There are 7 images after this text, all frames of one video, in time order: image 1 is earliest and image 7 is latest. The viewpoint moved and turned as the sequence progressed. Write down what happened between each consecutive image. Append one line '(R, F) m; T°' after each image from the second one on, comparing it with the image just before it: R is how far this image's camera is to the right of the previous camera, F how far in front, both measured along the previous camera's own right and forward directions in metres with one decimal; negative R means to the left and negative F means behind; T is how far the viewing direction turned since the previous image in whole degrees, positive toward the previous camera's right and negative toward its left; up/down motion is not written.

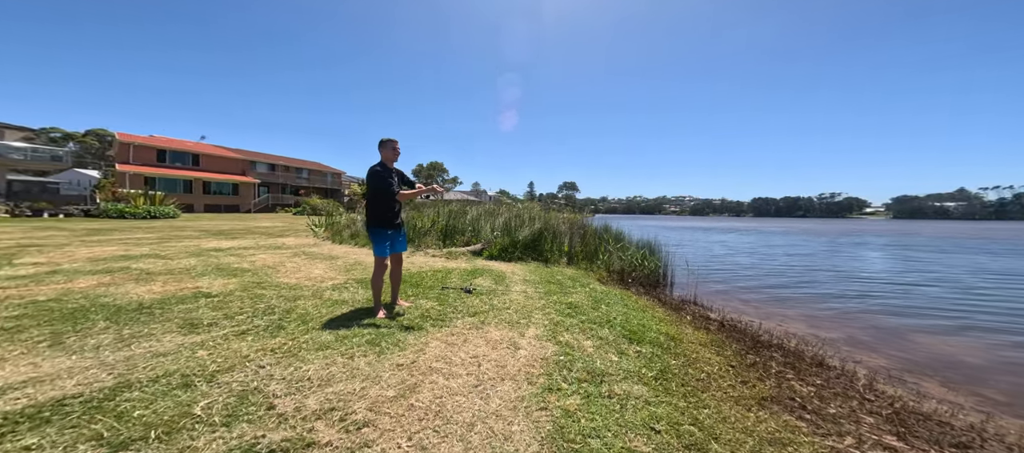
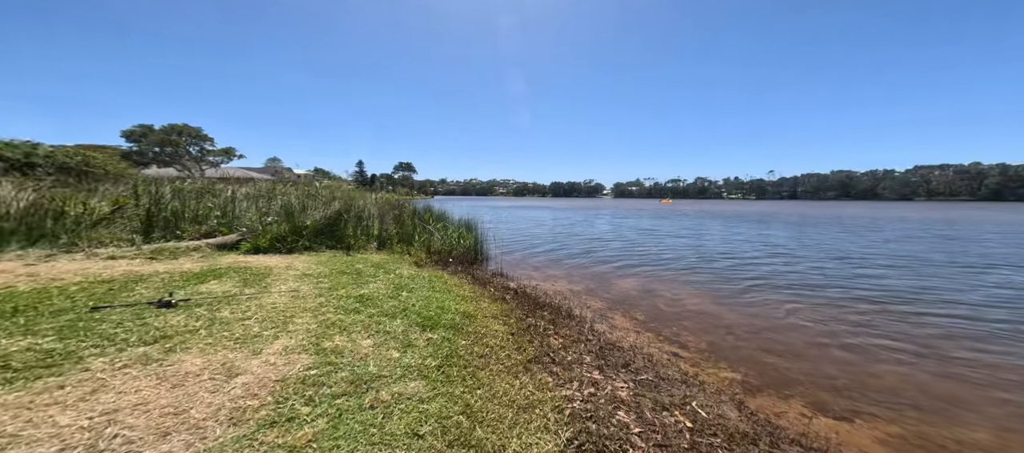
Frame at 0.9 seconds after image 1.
(+0.2, +0.1) m; +22°
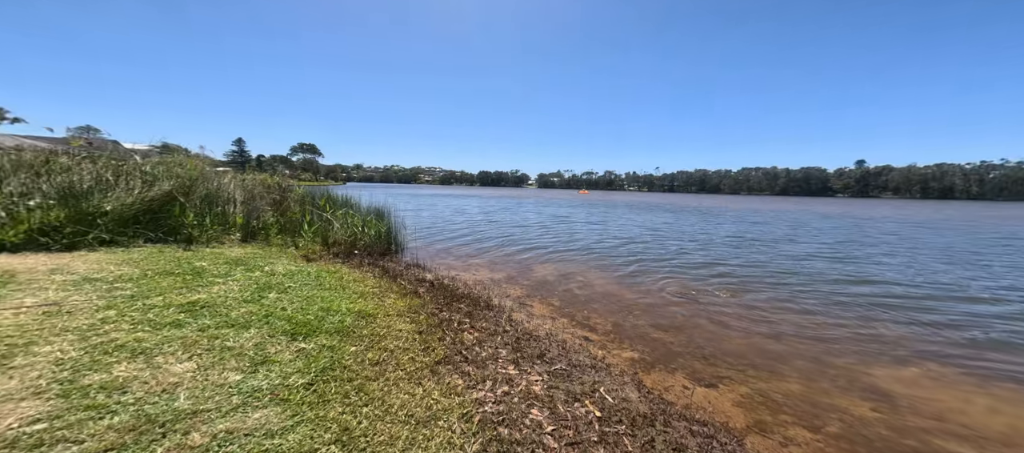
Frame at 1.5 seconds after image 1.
(+0.2, +0.3) m; +10°
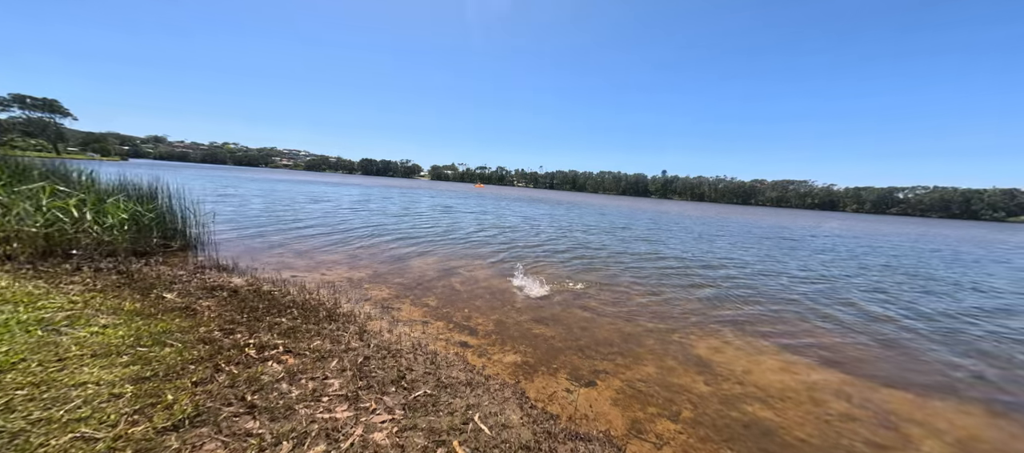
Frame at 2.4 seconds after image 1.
(+0.3, +1.1) m; +17°
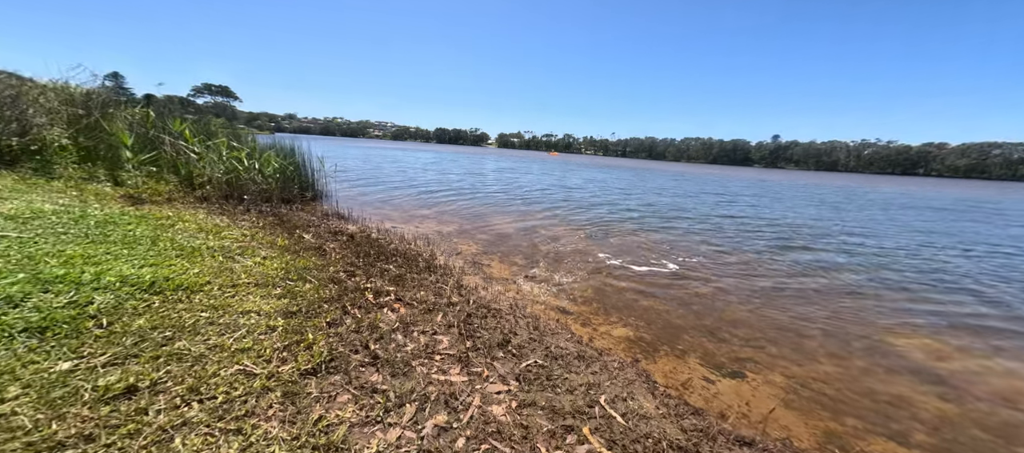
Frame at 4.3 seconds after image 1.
(-0.4, +0.5) m; -11°
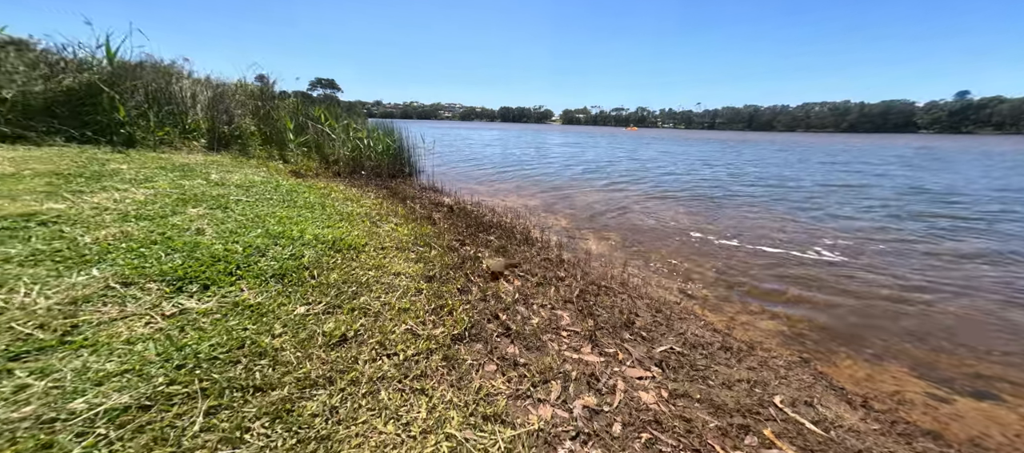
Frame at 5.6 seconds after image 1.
(-0.4, +0.4) m; -10°
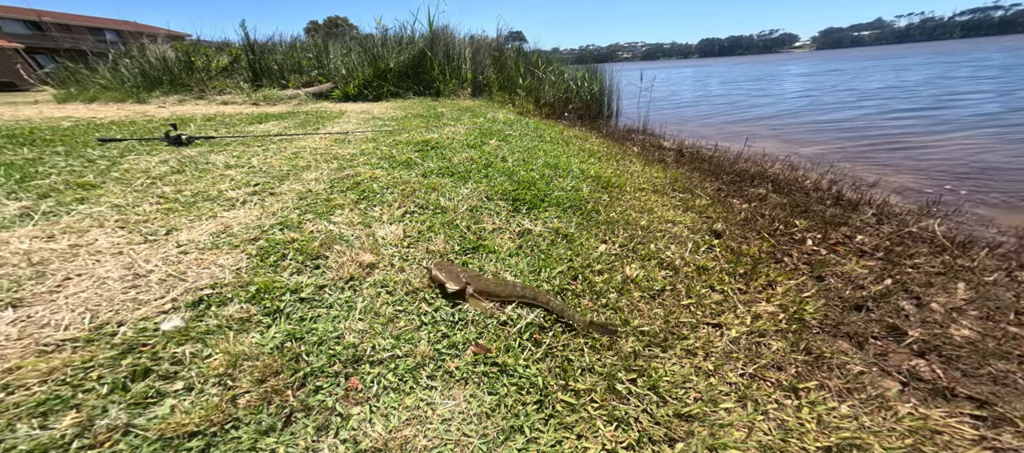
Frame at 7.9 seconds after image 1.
(-1.6, +0.5) m; -26°
